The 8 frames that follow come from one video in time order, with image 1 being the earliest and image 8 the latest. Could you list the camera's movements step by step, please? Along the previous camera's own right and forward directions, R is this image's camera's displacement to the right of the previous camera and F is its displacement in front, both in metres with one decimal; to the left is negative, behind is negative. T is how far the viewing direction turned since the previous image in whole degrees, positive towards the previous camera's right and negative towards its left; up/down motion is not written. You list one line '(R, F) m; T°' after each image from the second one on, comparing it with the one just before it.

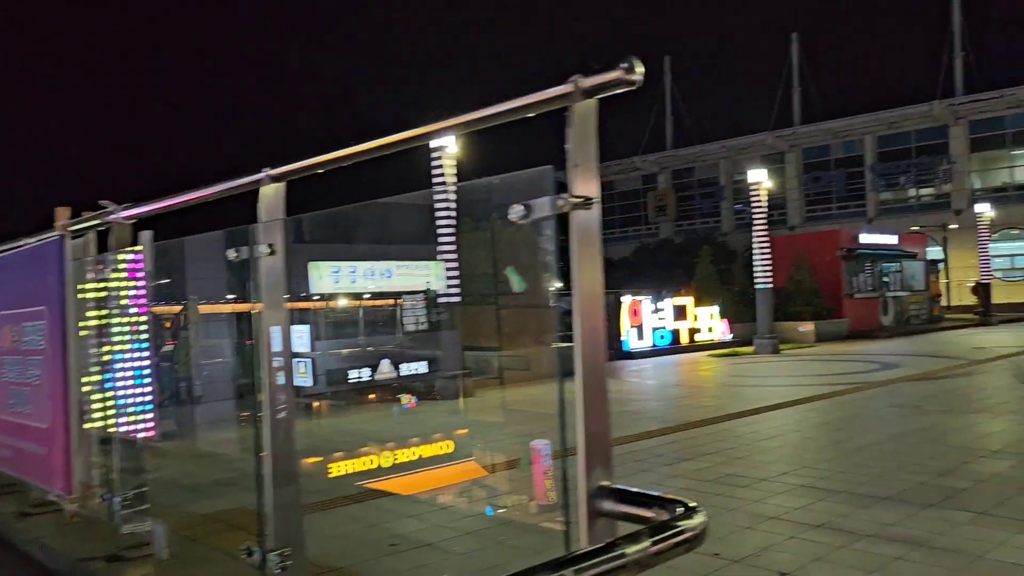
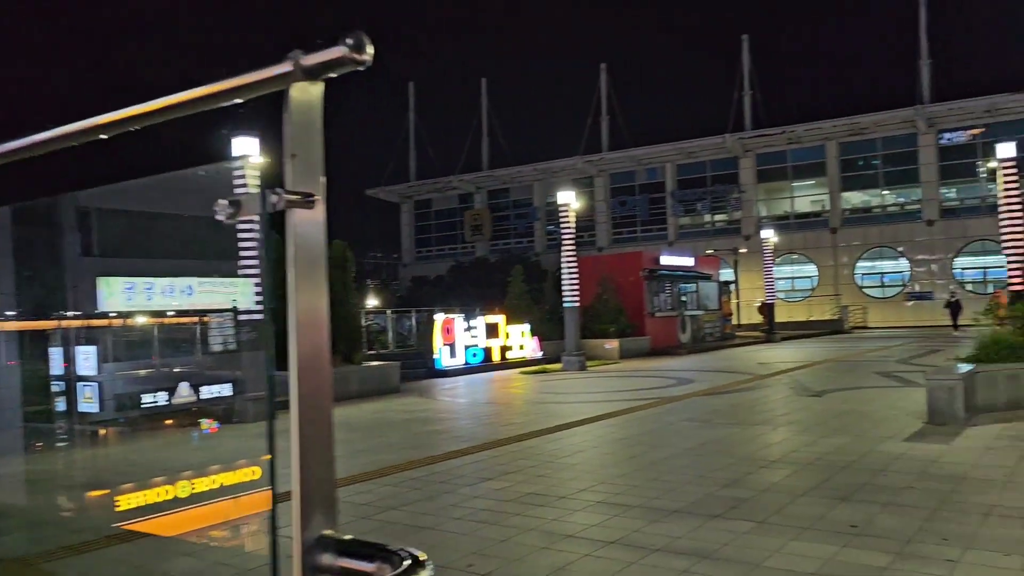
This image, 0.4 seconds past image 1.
(+0.1, +0.2) m; +12°
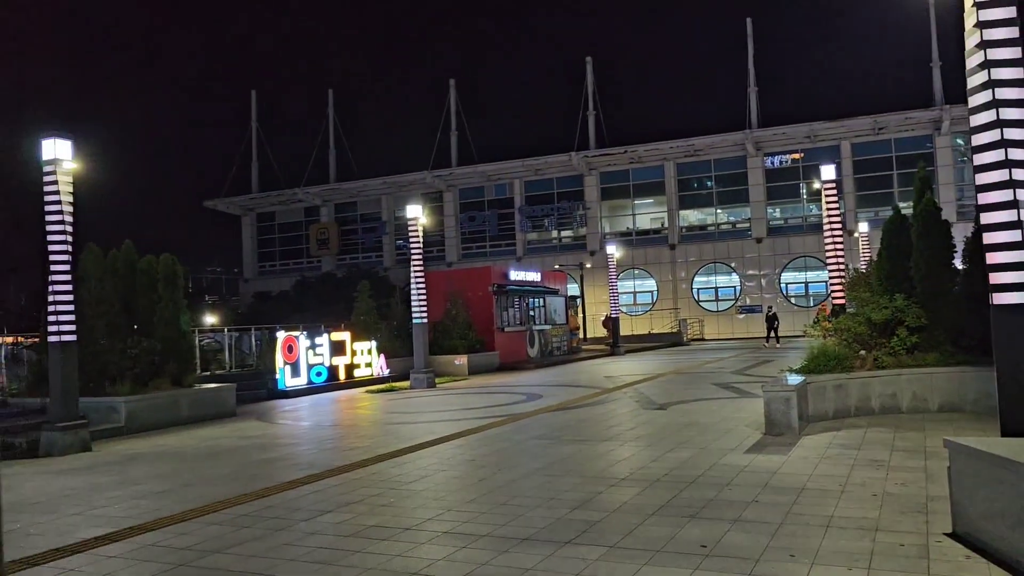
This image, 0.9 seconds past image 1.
(+0.1, +0.4) m; +10°
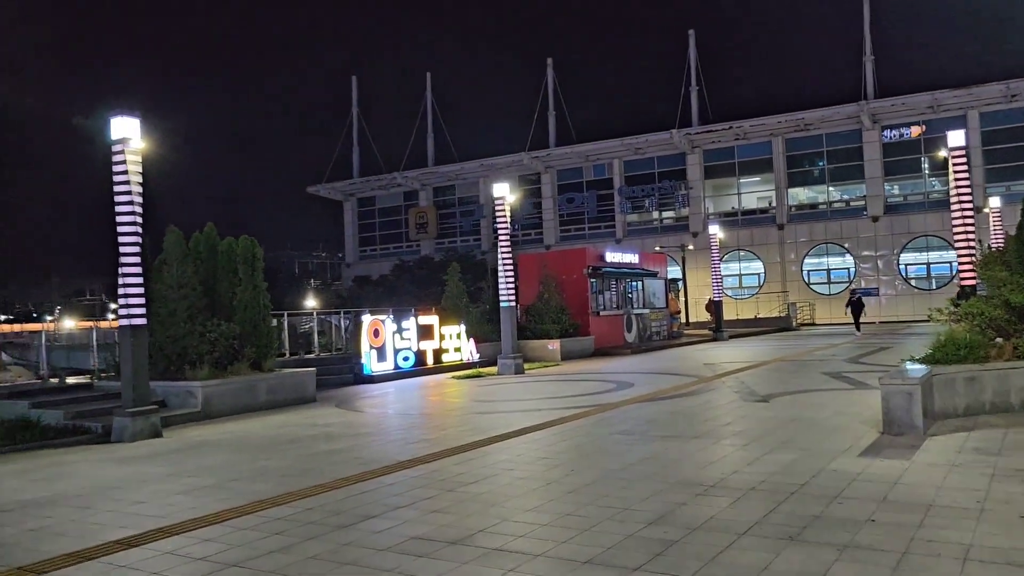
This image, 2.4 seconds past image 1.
(+0.3, +1.0) m; -7°
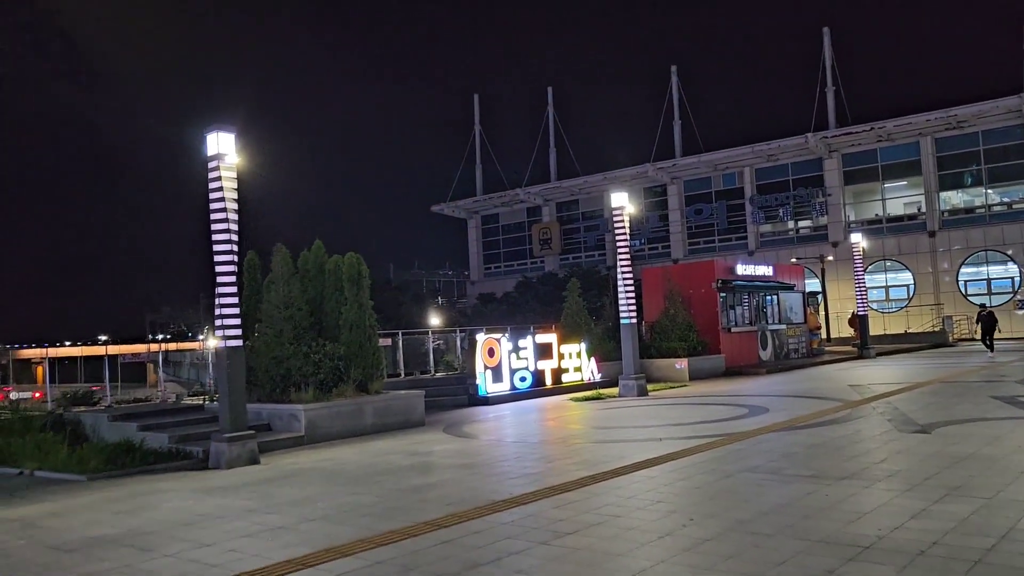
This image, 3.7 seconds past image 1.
(+0.2, +1.1) m; -9°
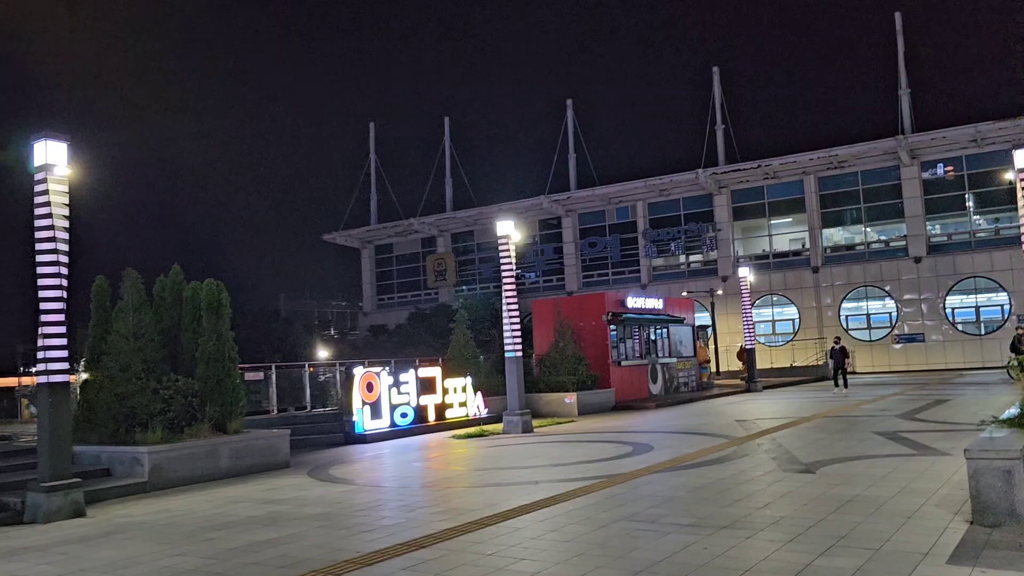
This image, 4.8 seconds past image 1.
(+0.4, +0.8) m; +7°
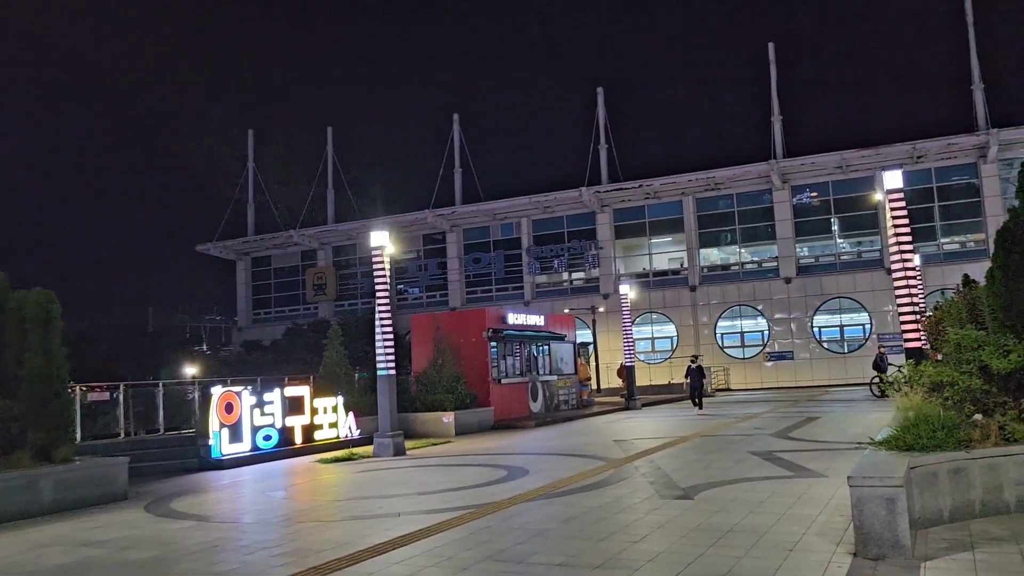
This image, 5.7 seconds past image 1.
(+0.2, +0.7) m; +8°
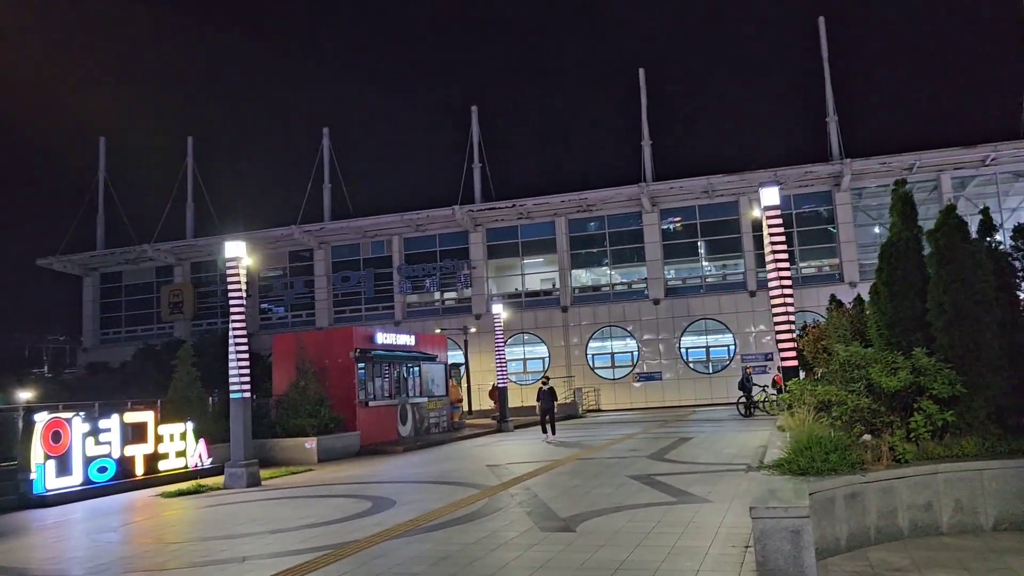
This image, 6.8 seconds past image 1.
(0.0, +0.9) m; +8°
